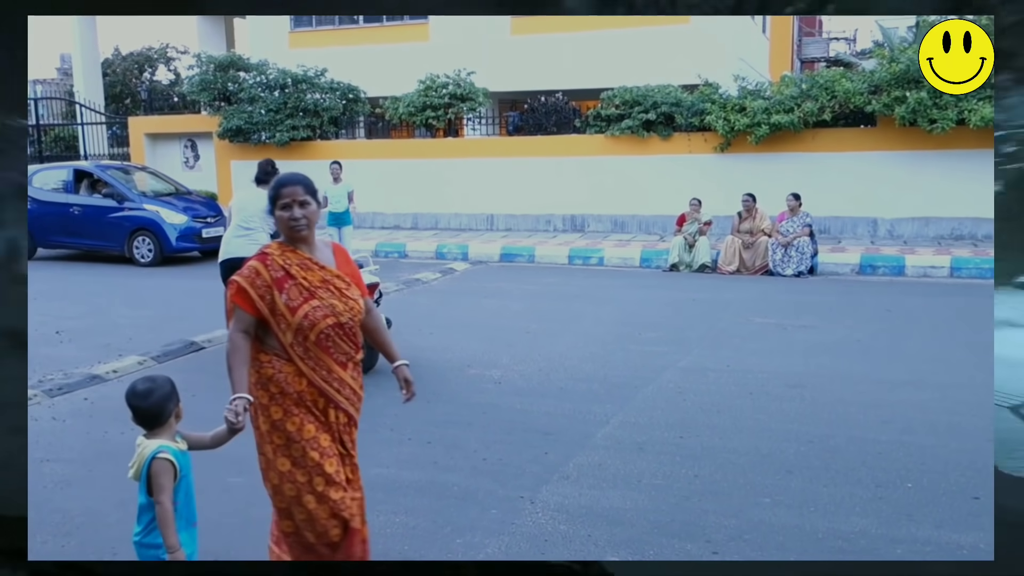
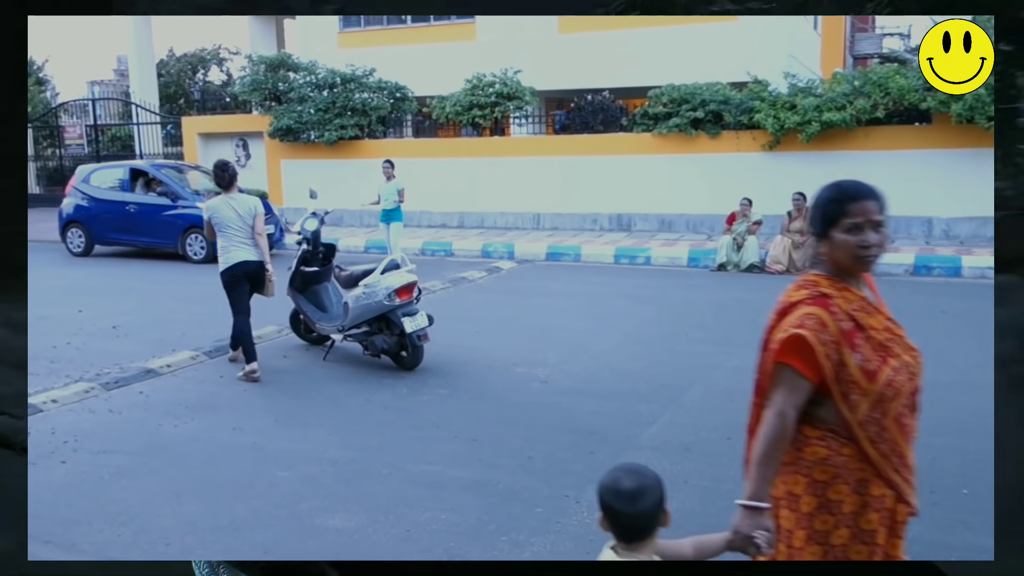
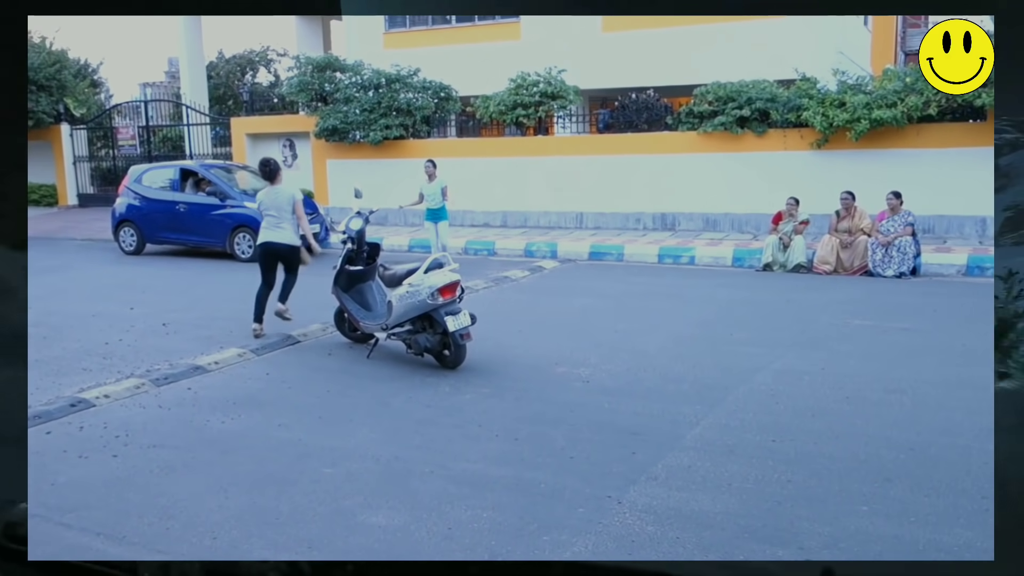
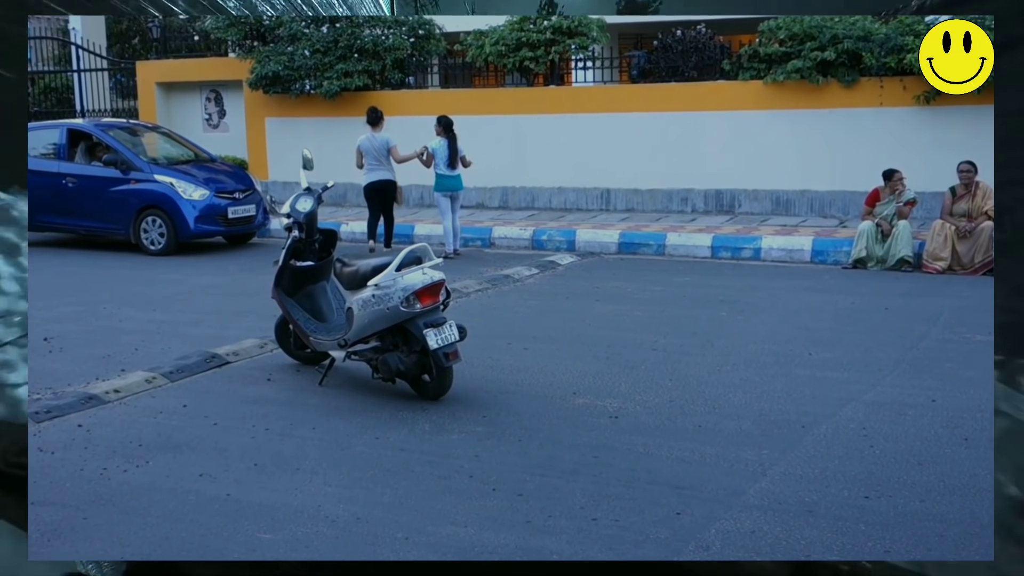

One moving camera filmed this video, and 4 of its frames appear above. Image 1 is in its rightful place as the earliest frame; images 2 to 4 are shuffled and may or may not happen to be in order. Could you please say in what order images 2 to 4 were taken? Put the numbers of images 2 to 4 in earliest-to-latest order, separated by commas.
2, 3, 4
